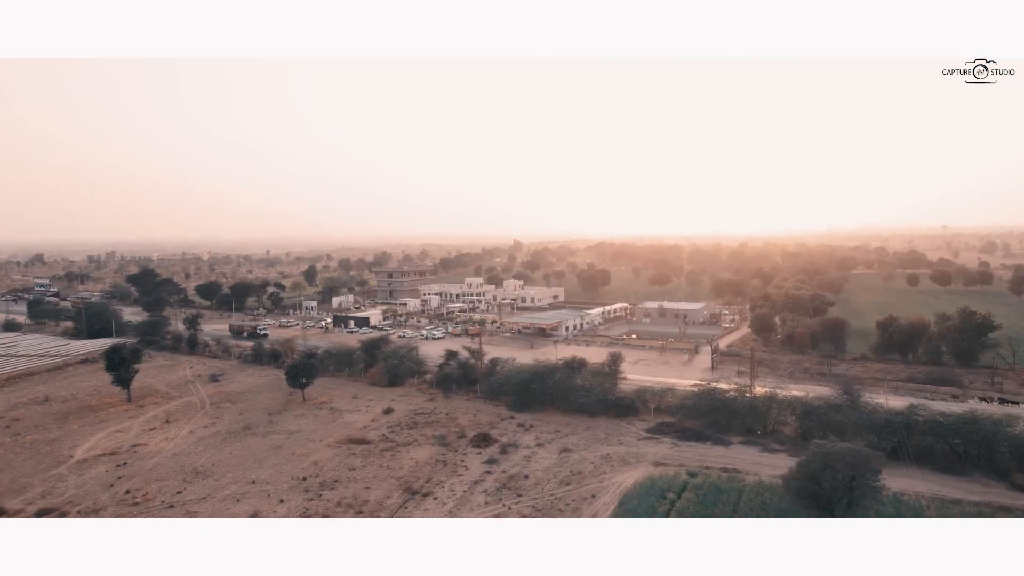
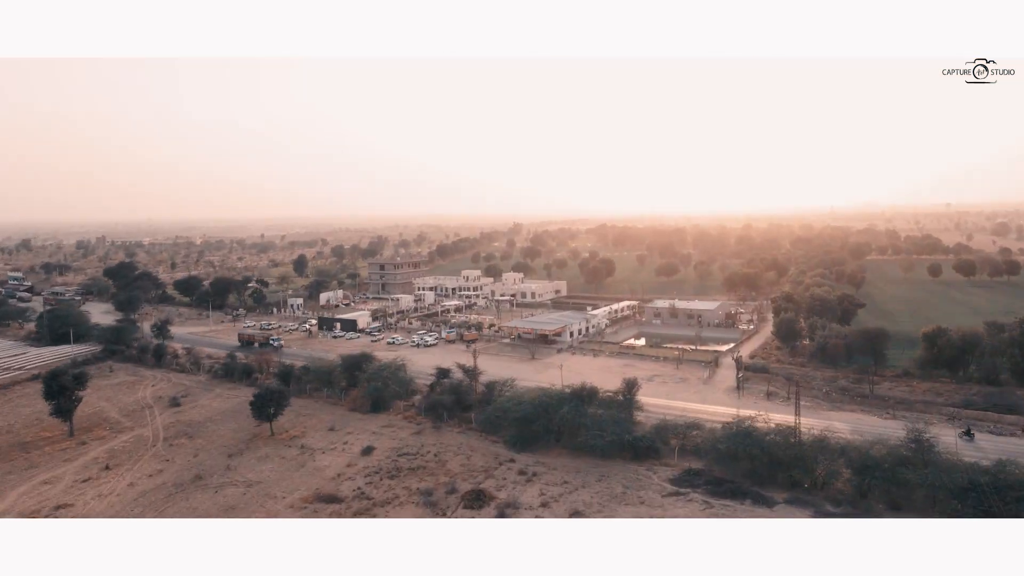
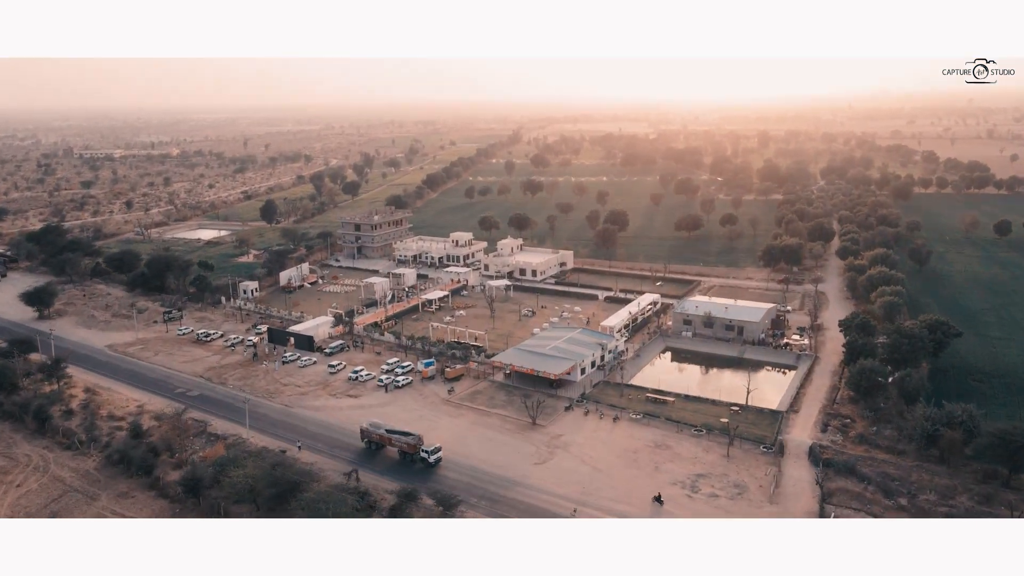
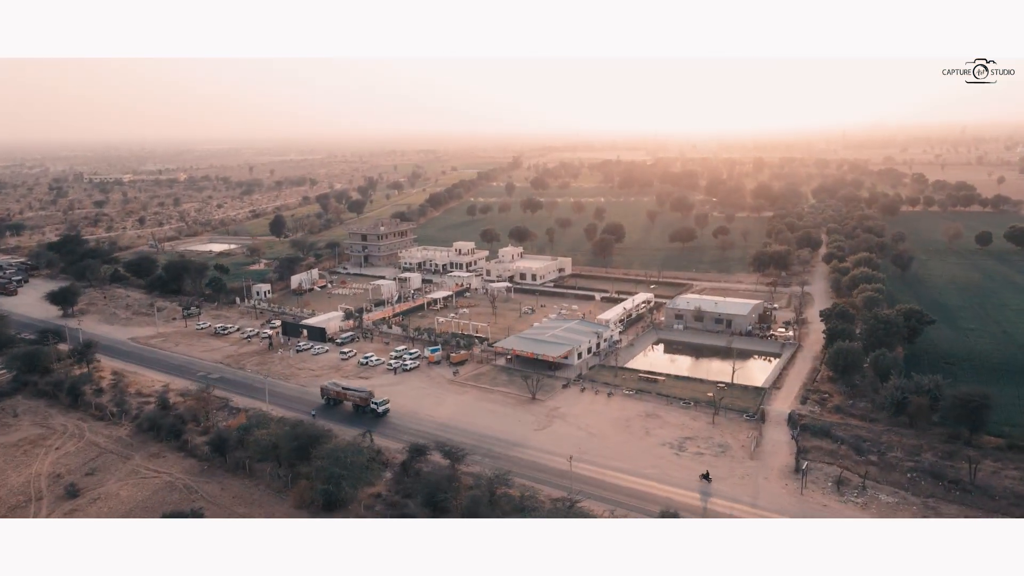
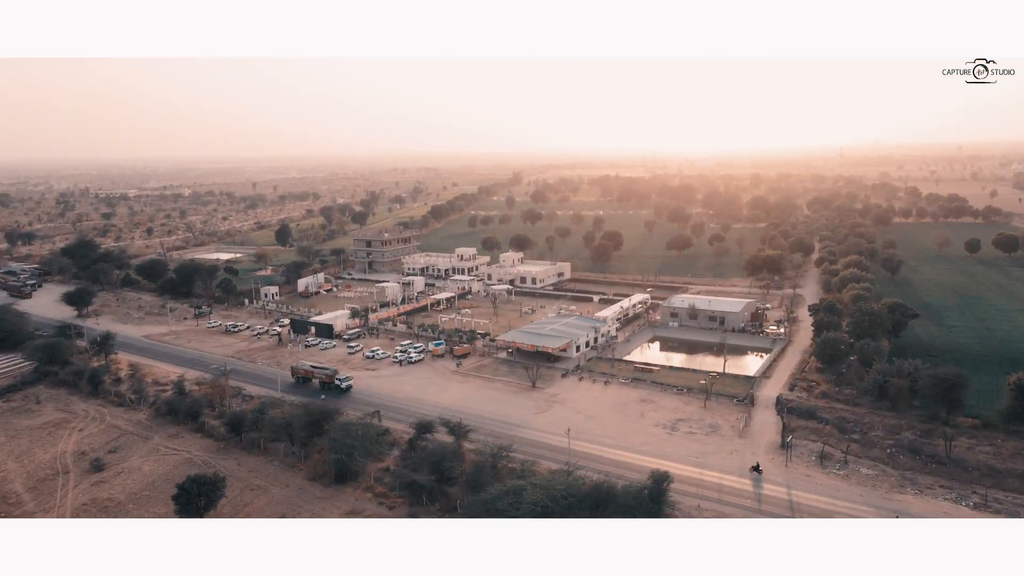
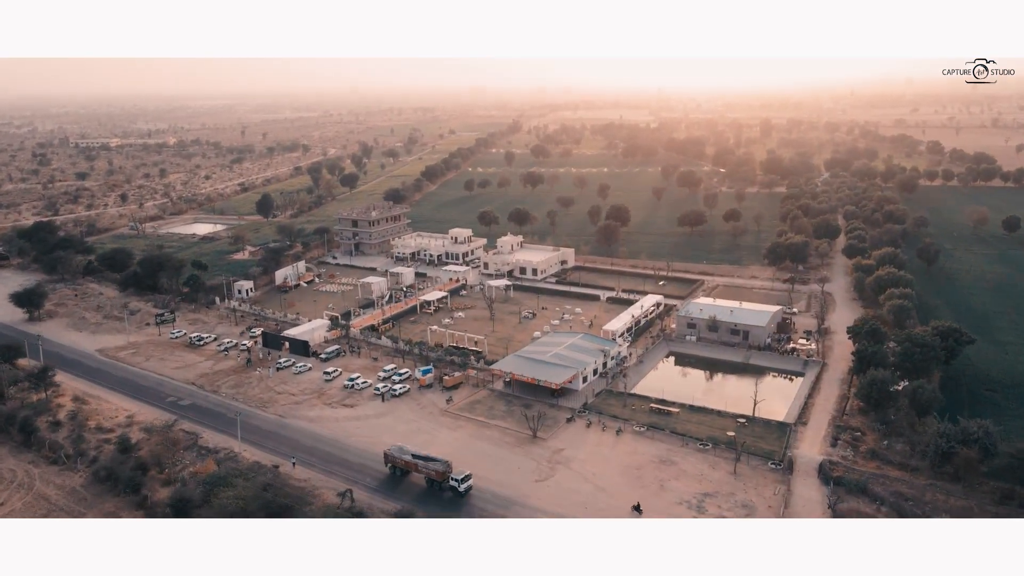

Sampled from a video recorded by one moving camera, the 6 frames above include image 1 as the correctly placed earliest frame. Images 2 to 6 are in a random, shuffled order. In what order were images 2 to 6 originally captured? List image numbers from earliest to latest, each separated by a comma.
2, 5, 4, 3, 6
